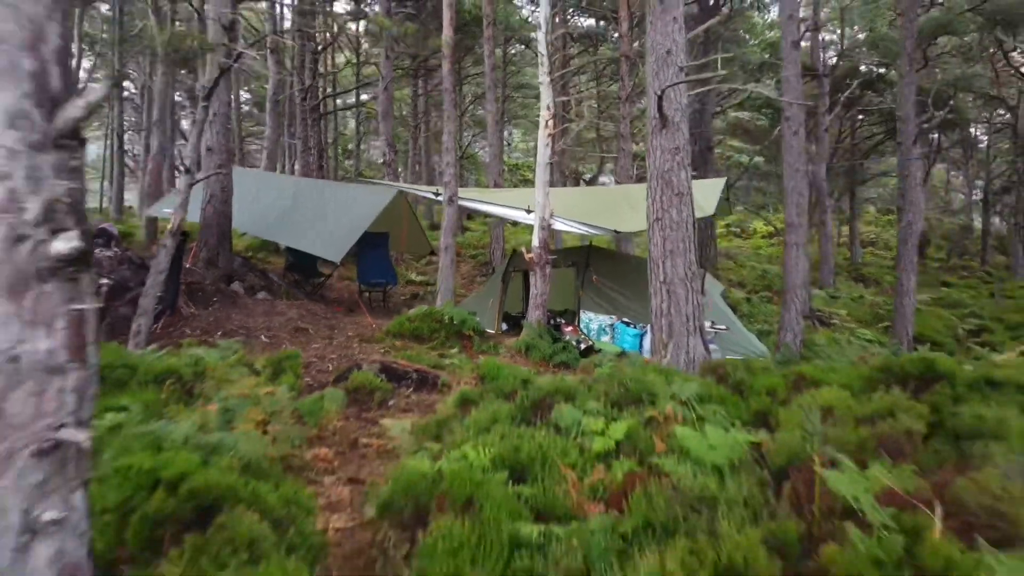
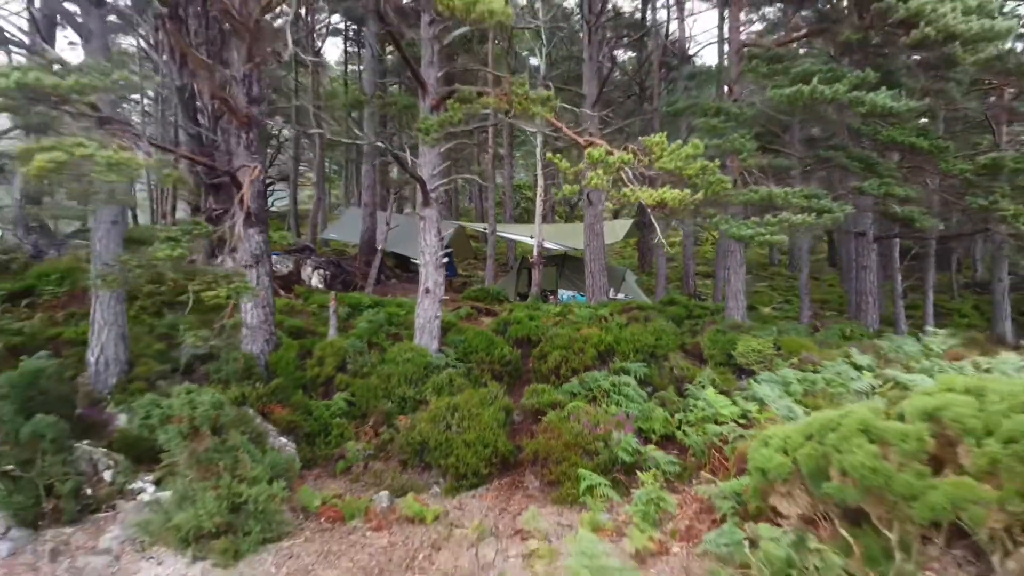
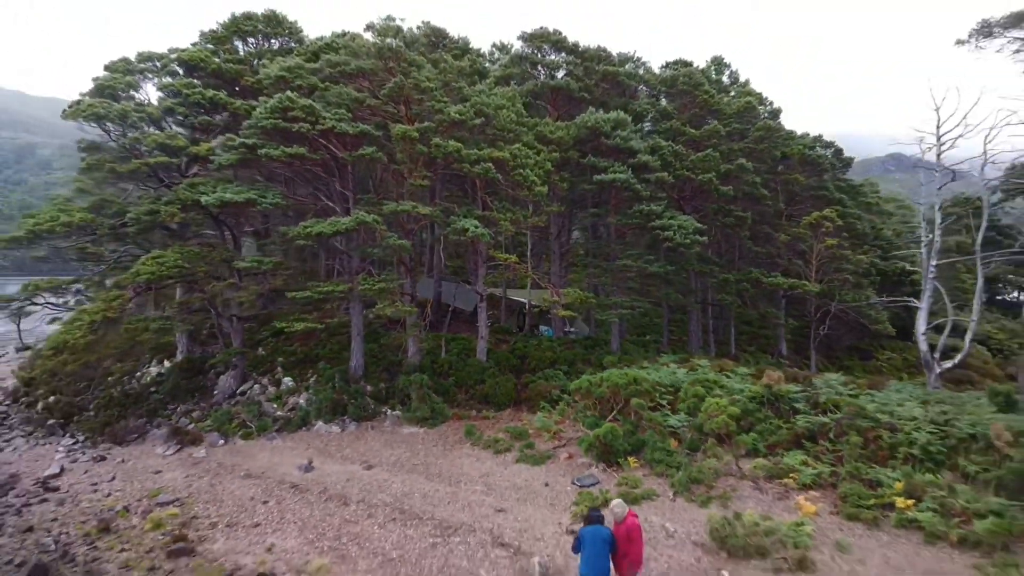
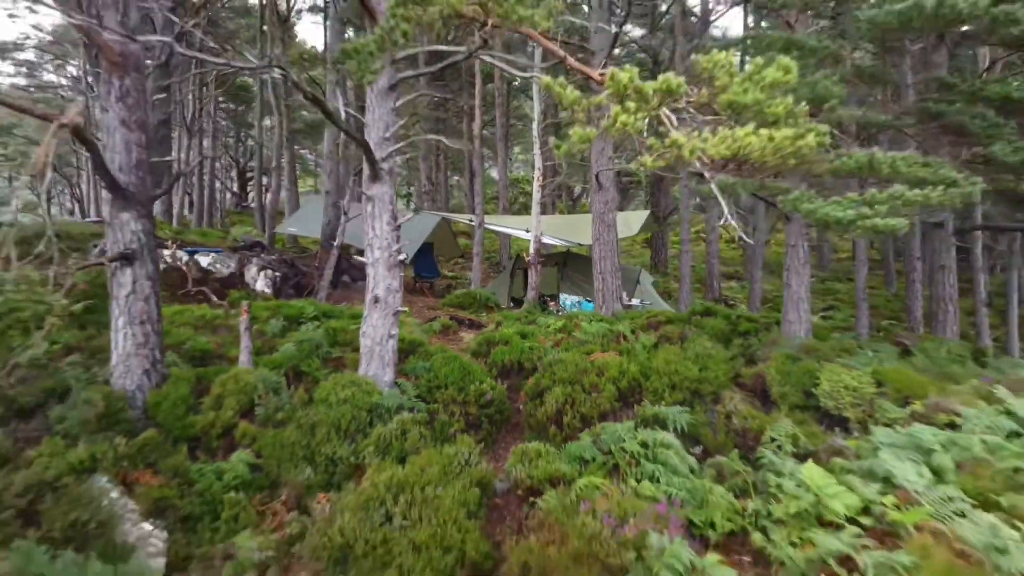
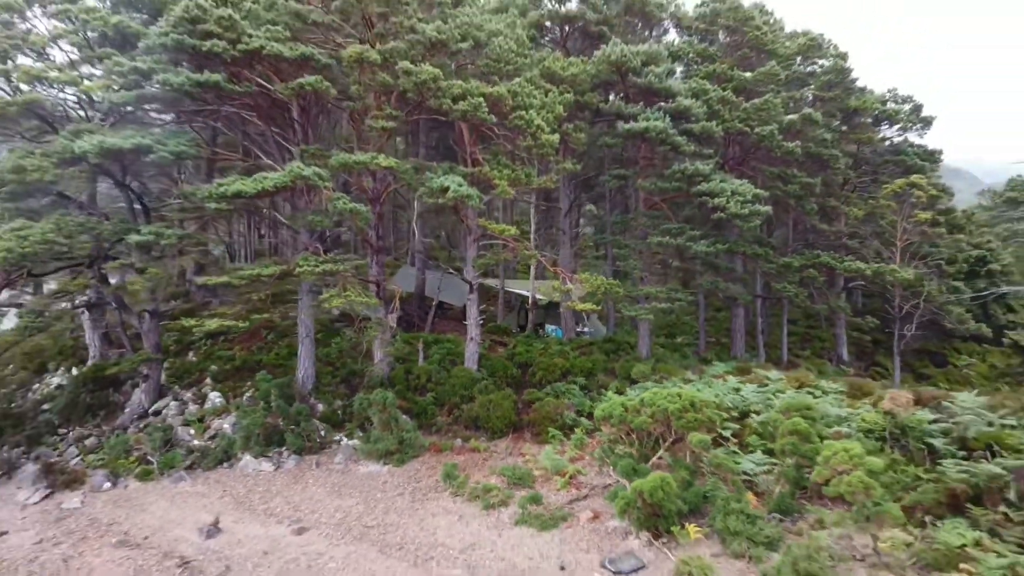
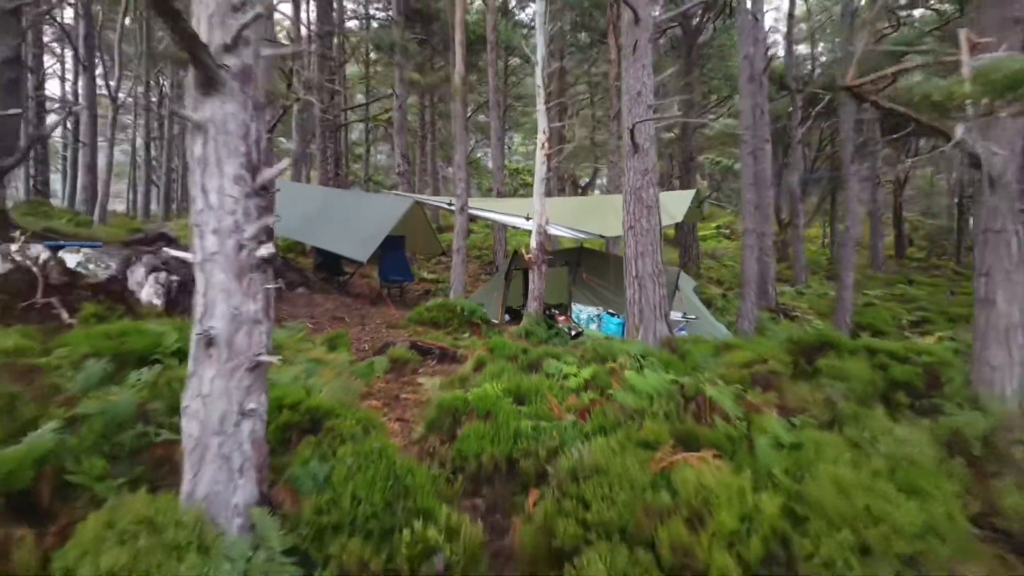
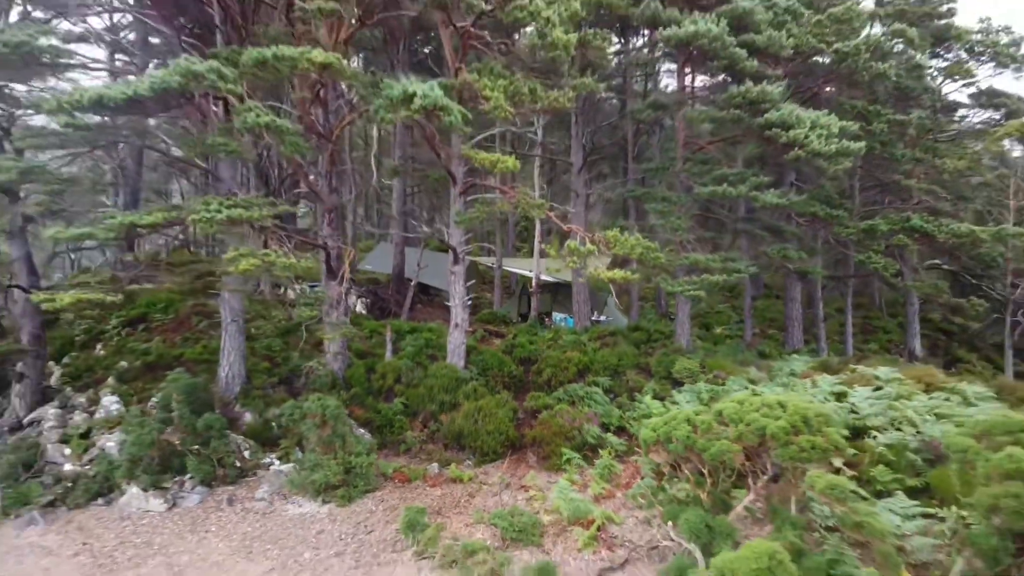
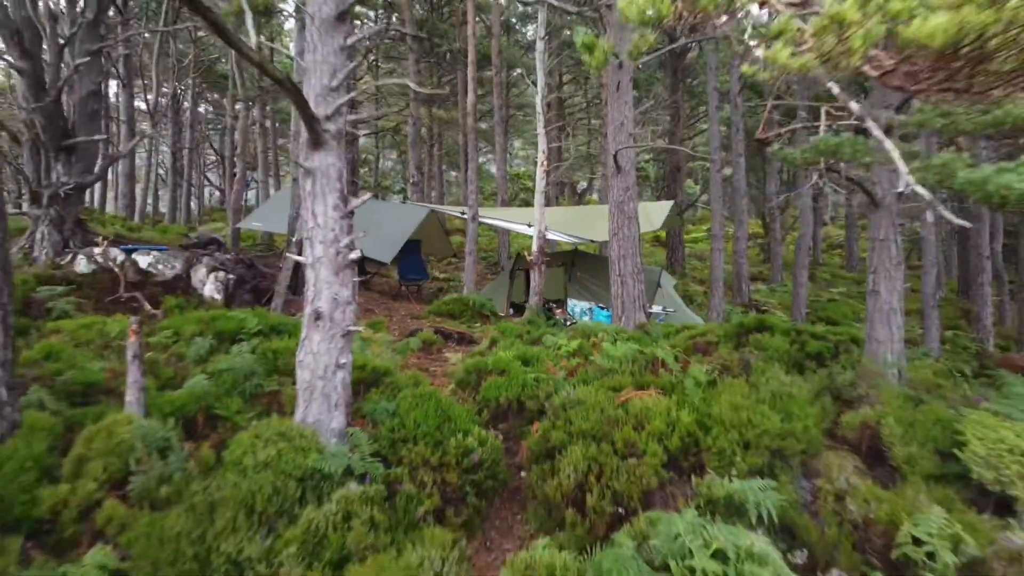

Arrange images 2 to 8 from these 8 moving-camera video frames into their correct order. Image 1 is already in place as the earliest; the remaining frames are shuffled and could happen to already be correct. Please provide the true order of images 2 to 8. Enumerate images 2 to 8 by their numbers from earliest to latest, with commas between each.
6, 8, 4, 2, 7, 5, 3
